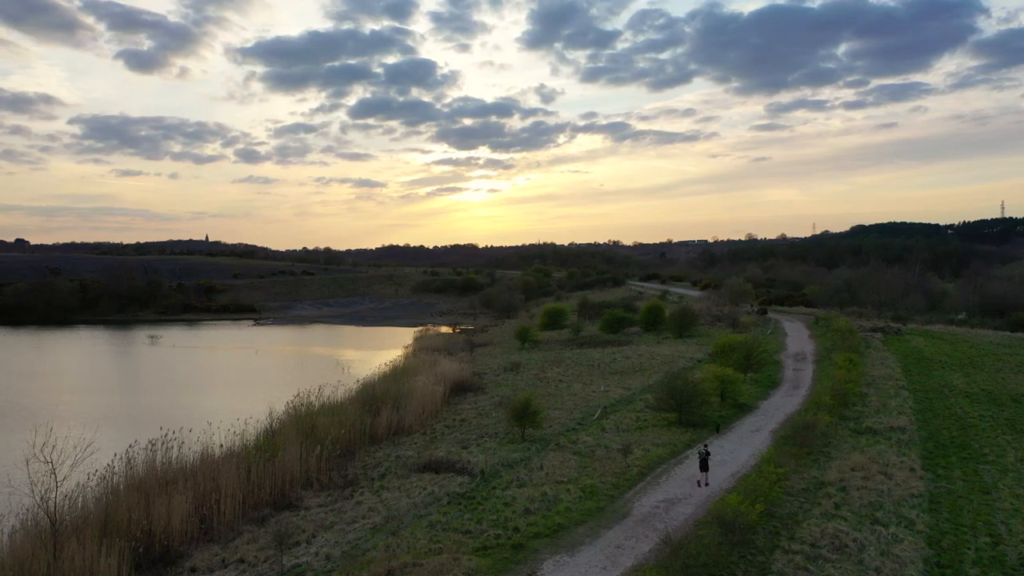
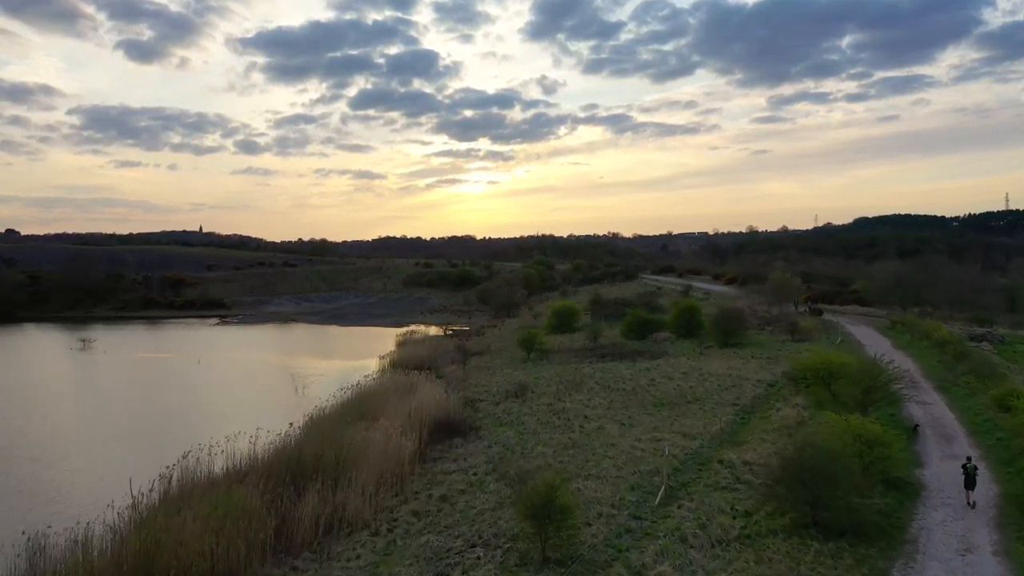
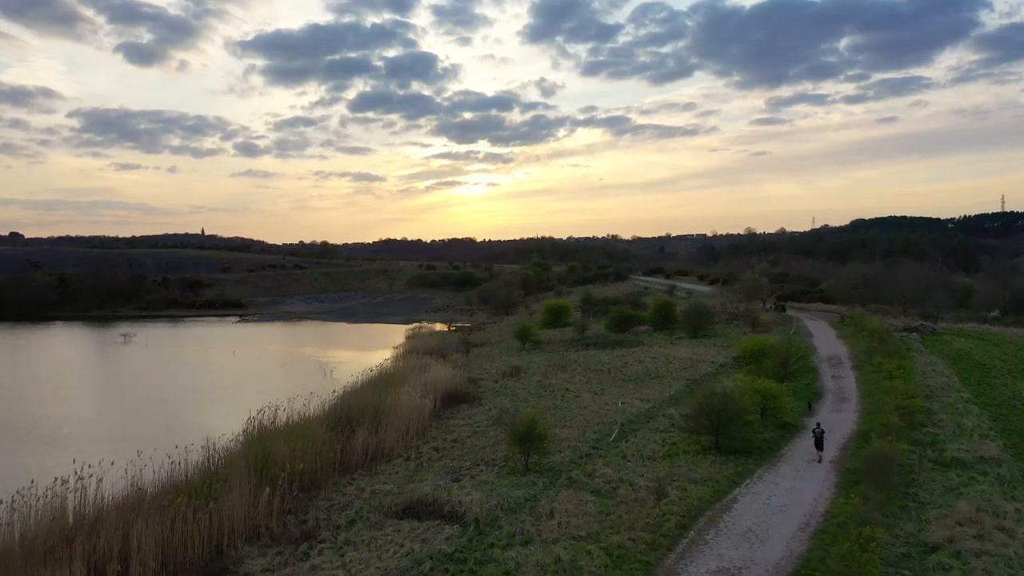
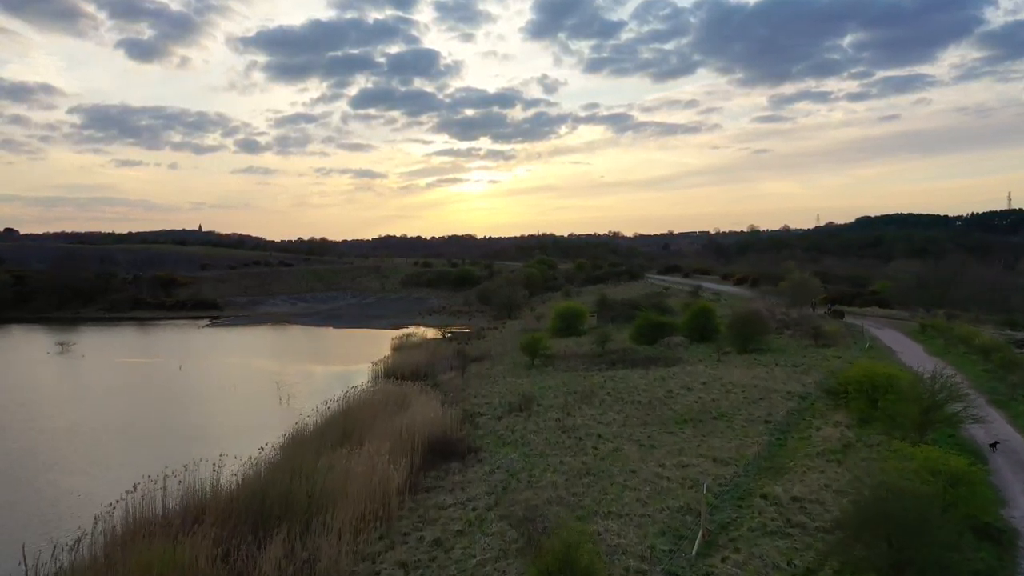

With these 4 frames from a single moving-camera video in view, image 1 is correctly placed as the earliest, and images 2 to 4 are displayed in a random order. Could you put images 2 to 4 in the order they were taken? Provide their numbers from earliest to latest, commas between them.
3, 2, 4
